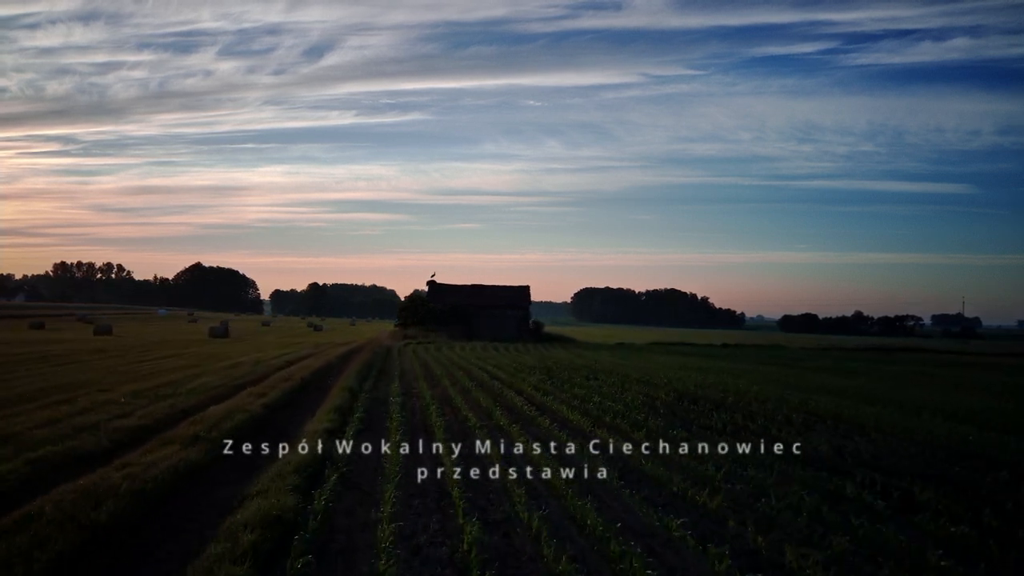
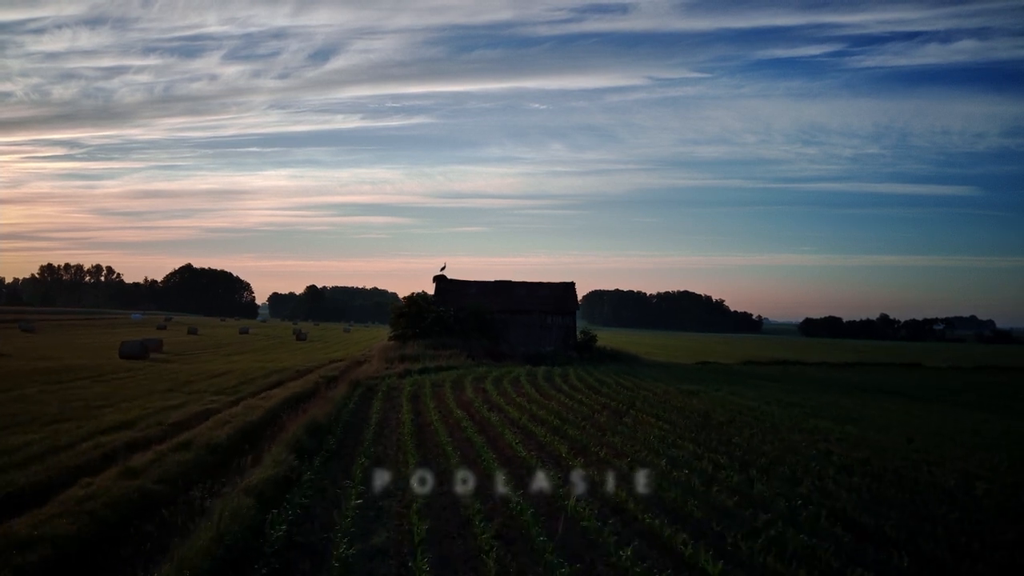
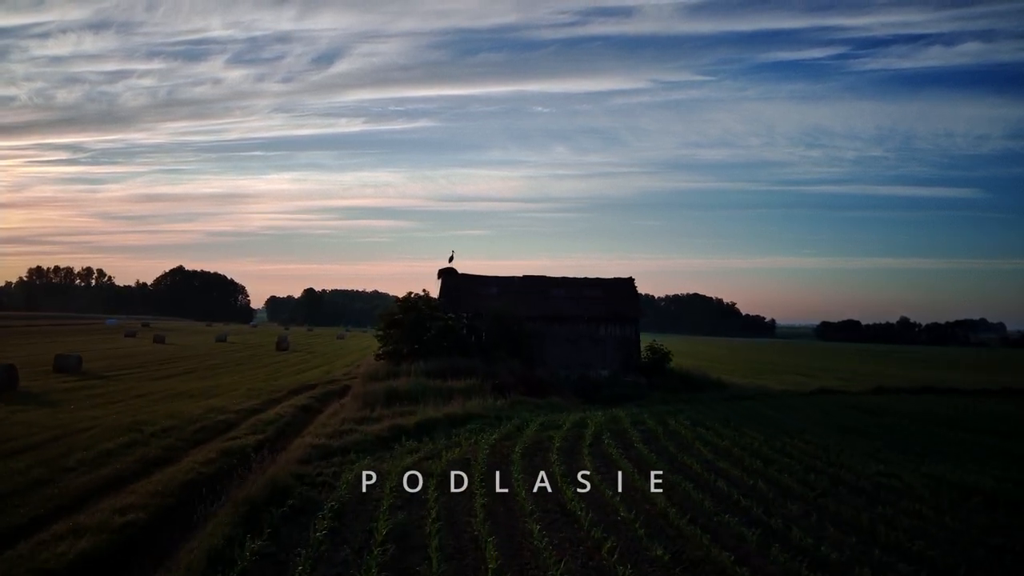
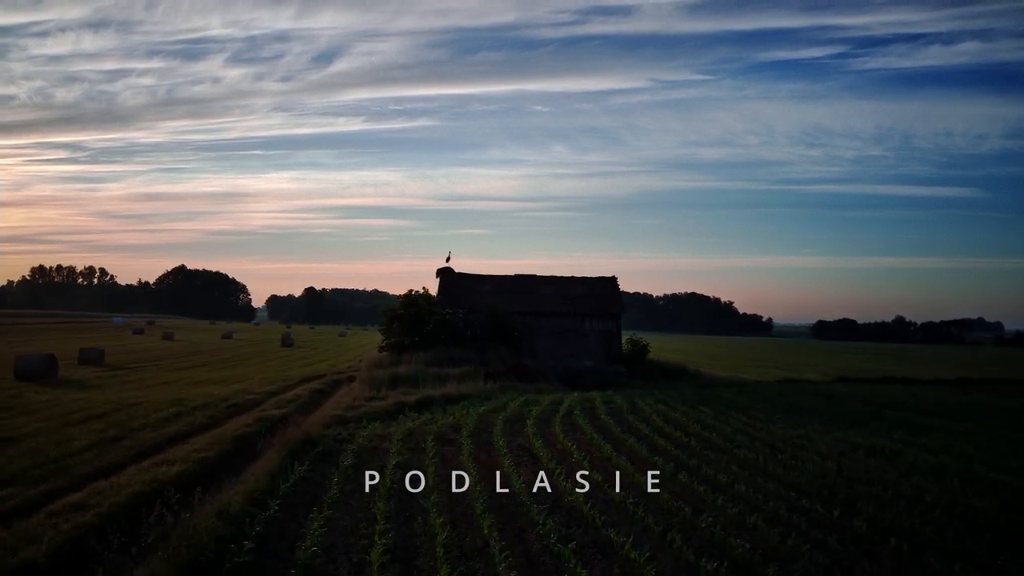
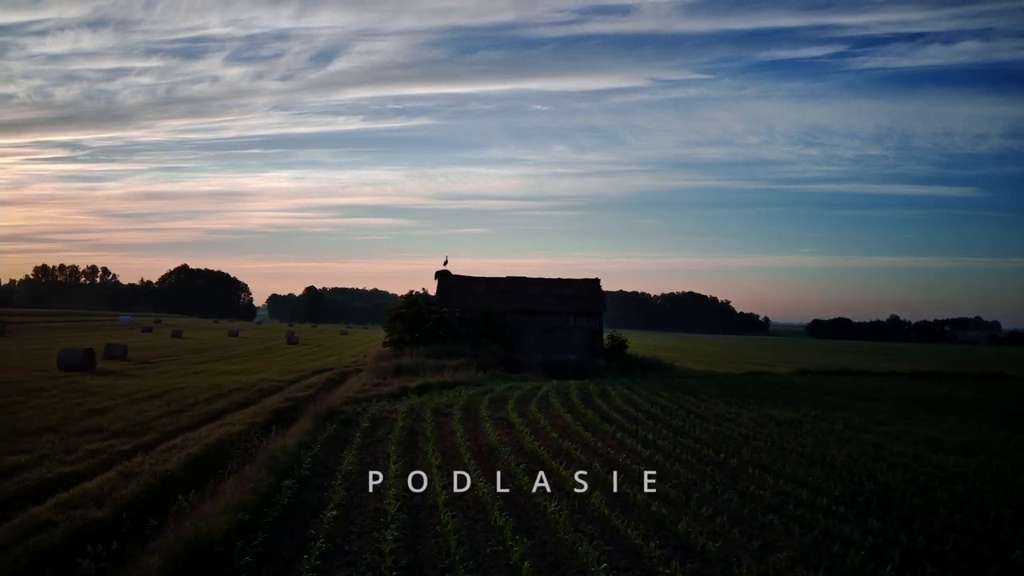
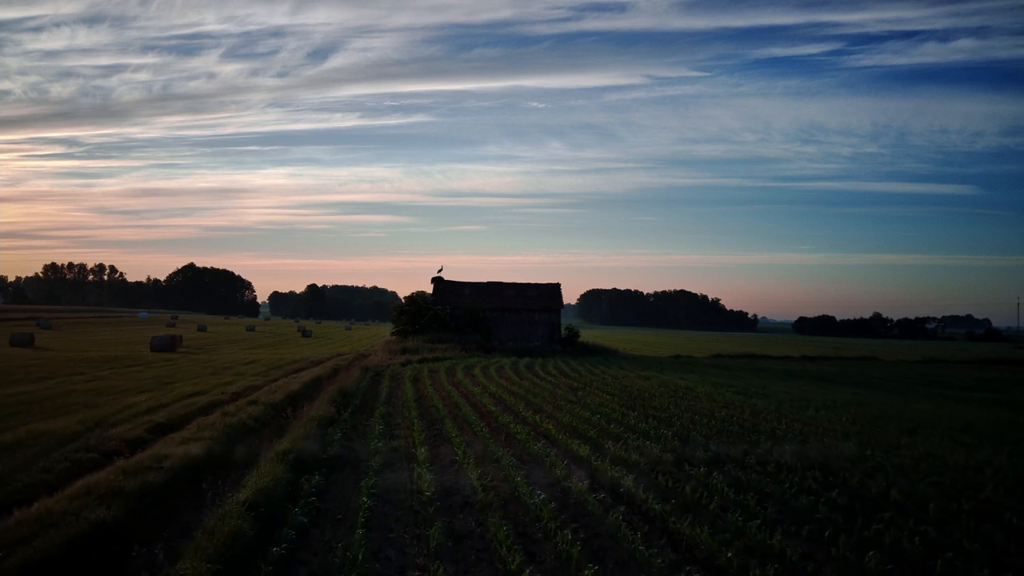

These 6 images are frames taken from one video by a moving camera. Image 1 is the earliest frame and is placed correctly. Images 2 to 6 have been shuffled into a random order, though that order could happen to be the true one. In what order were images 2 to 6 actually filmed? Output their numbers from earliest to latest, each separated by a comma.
6, 2, 5, 4, 3
